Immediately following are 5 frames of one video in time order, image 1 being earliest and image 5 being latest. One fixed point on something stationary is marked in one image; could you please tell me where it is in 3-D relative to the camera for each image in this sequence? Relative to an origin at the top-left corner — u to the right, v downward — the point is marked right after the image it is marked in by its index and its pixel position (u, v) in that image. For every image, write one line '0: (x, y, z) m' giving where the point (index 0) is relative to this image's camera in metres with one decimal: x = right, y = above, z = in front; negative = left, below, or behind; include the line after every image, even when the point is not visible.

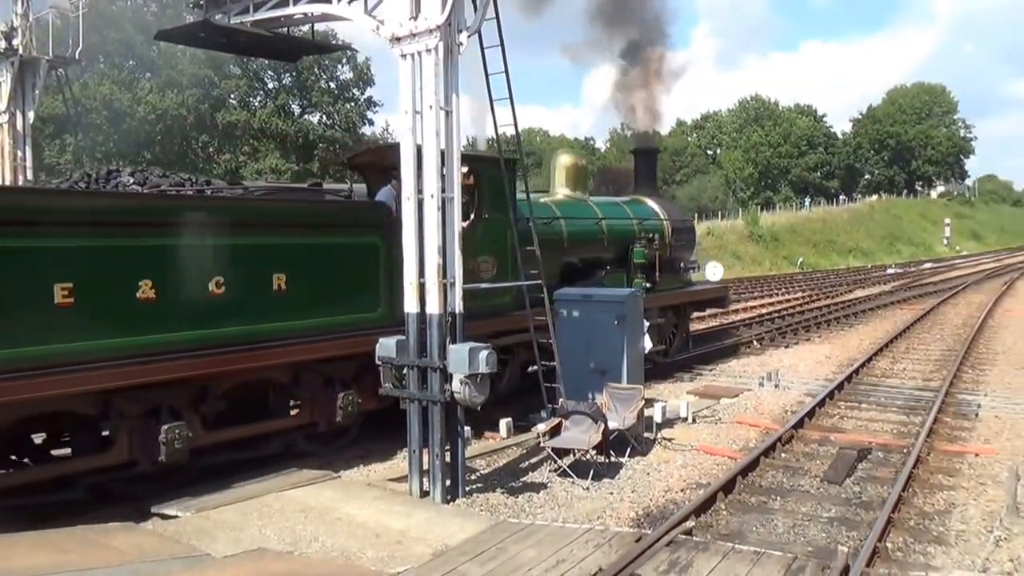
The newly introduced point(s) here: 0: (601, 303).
0: (+0.8, -0.2, +8.7) m
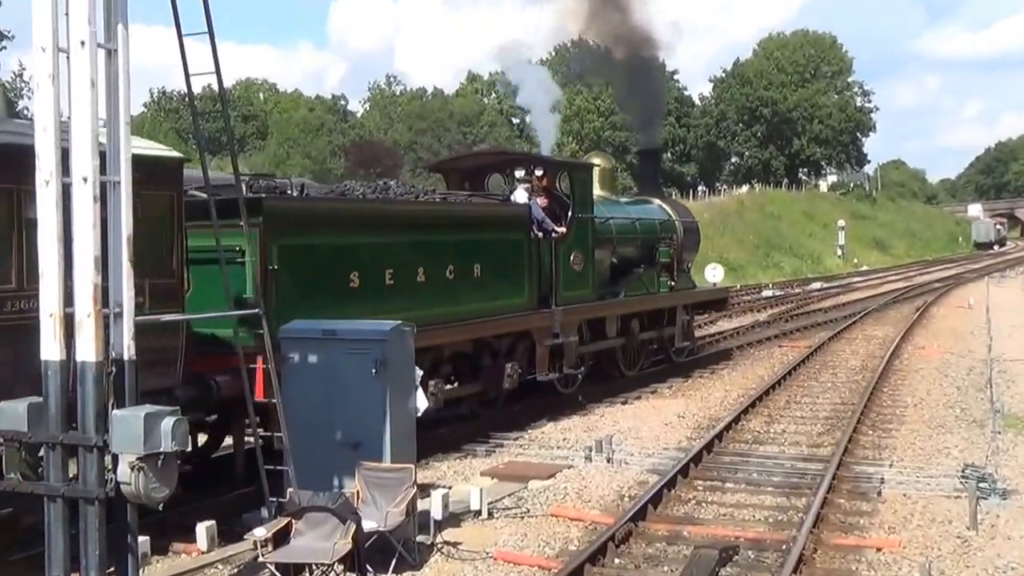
0: (-1.0, -0.3, +6.0) m
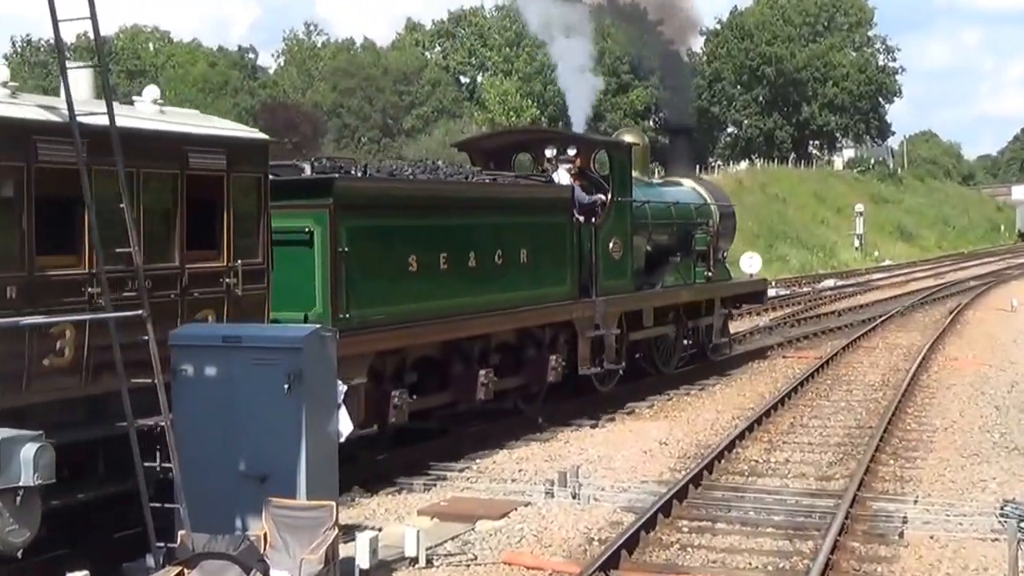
0: (-1.3, -0.3, +5.0) m
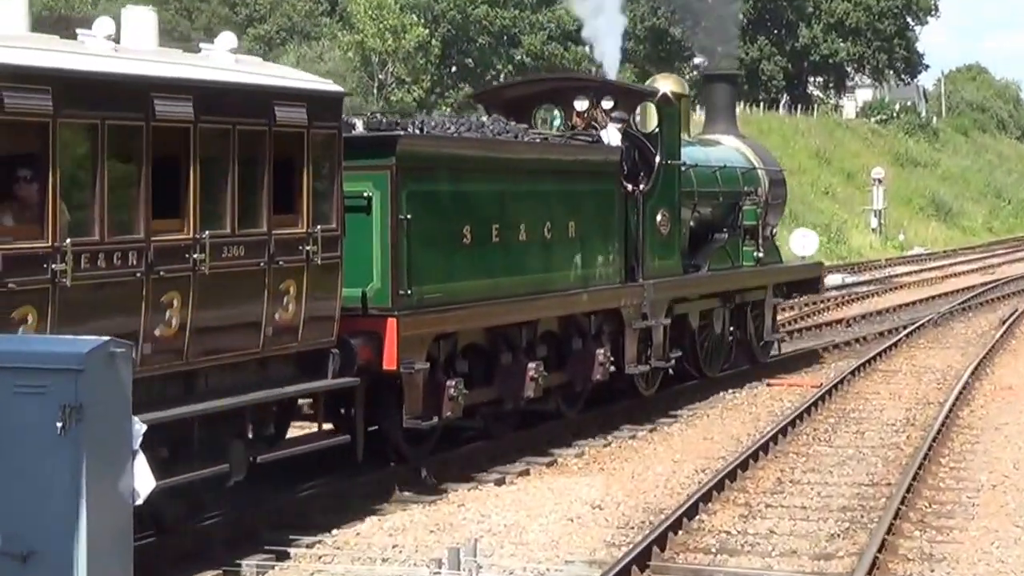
0: (-1.8, -0.3, +3.6) m
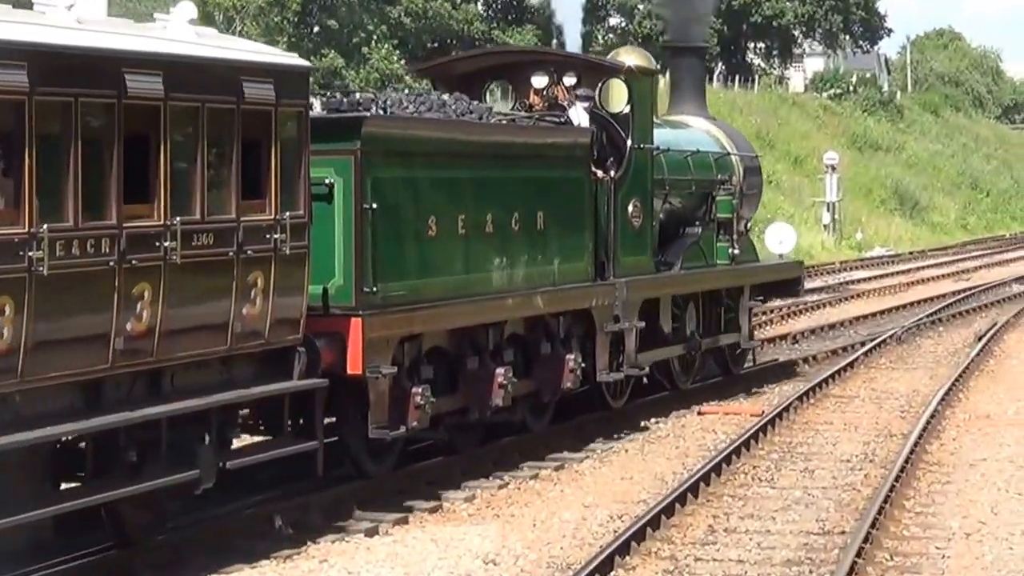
0: (-2.2, -0.3, +3.0) m
